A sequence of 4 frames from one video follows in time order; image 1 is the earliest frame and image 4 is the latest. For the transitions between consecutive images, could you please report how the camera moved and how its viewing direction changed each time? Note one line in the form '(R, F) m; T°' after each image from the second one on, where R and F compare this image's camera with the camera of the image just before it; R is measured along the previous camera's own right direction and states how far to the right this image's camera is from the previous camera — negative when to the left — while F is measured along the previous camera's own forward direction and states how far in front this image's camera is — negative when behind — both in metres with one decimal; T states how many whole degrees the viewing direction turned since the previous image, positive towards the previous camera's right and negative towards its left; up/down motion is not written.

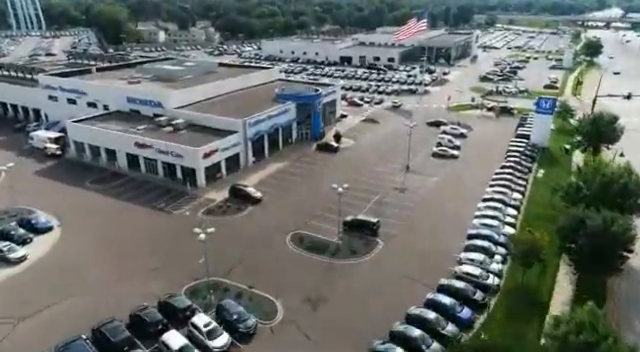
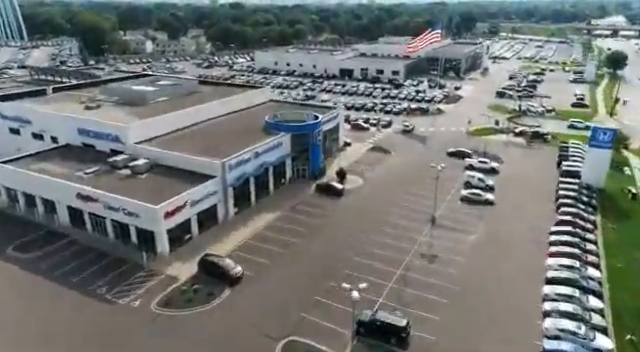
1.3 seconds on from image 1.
(-0.3, +9.9) m; 0°
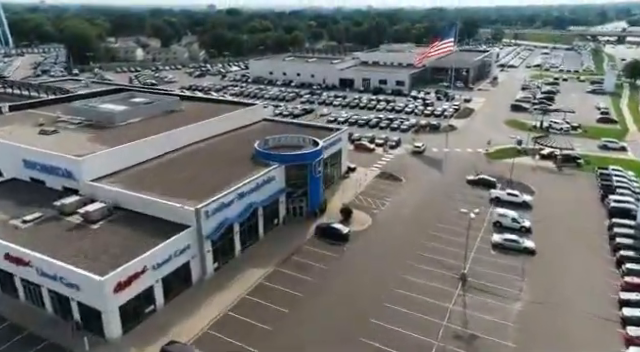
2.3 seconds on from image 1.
(-0.2, +7.1) m; 0°
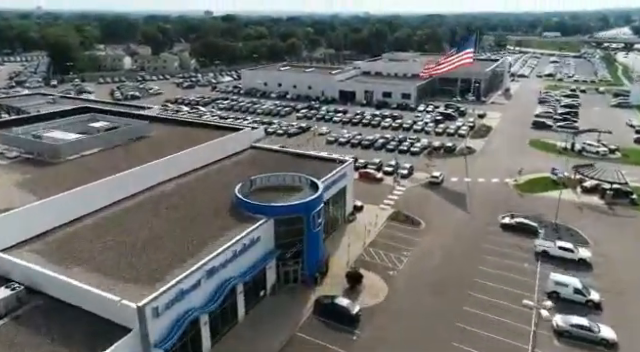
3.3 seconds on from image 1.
(-0.1, +8.4) m; 0°
